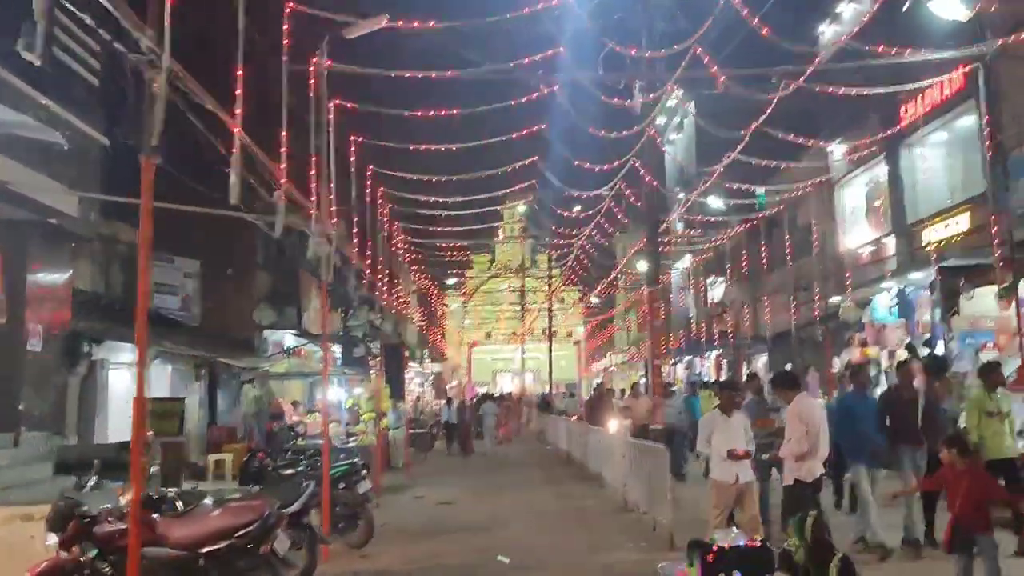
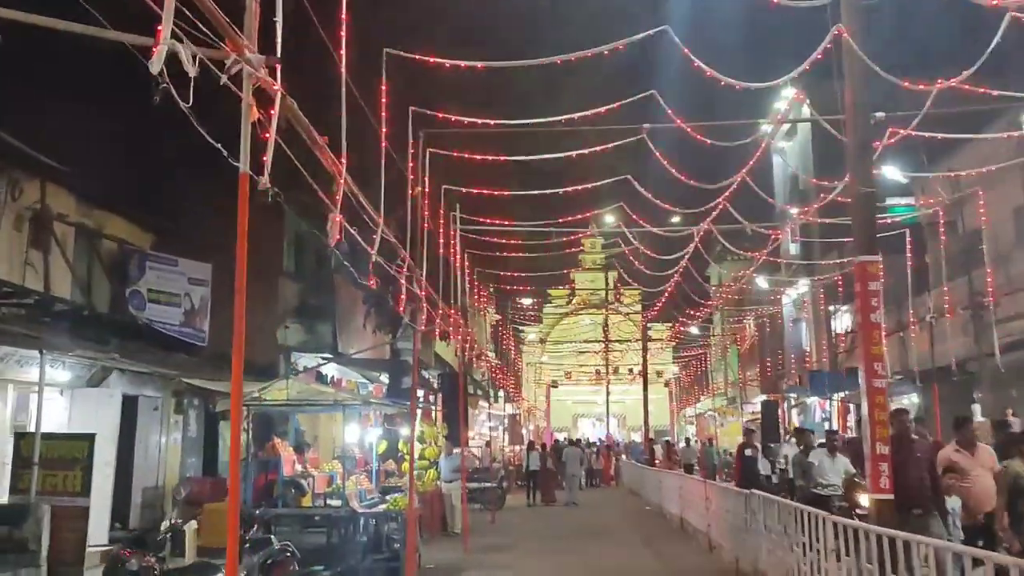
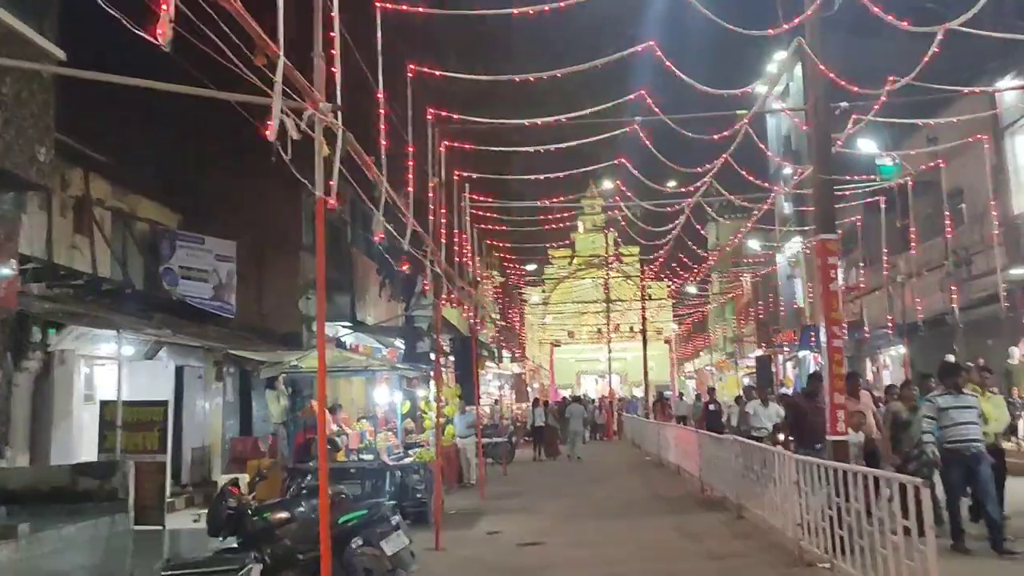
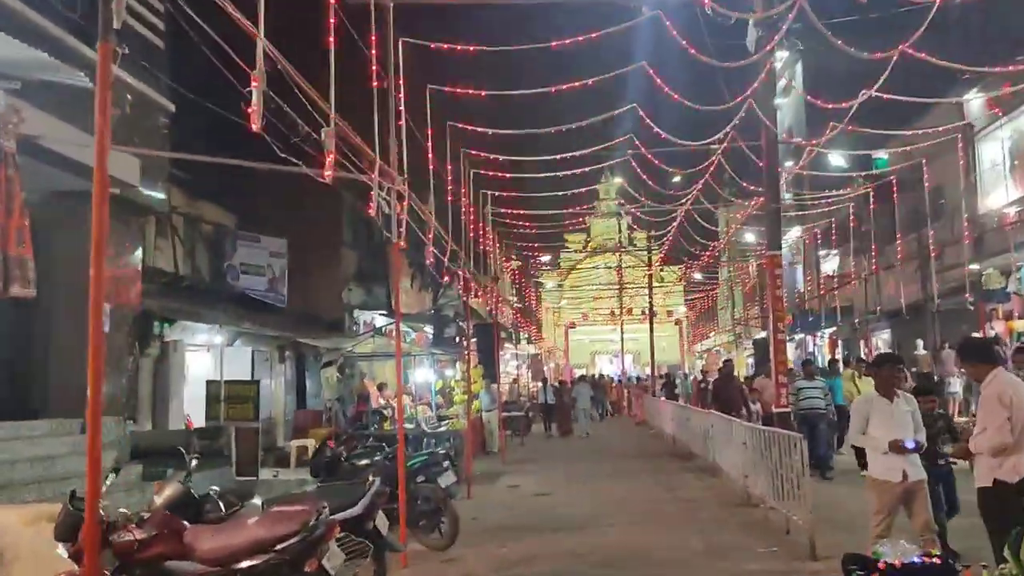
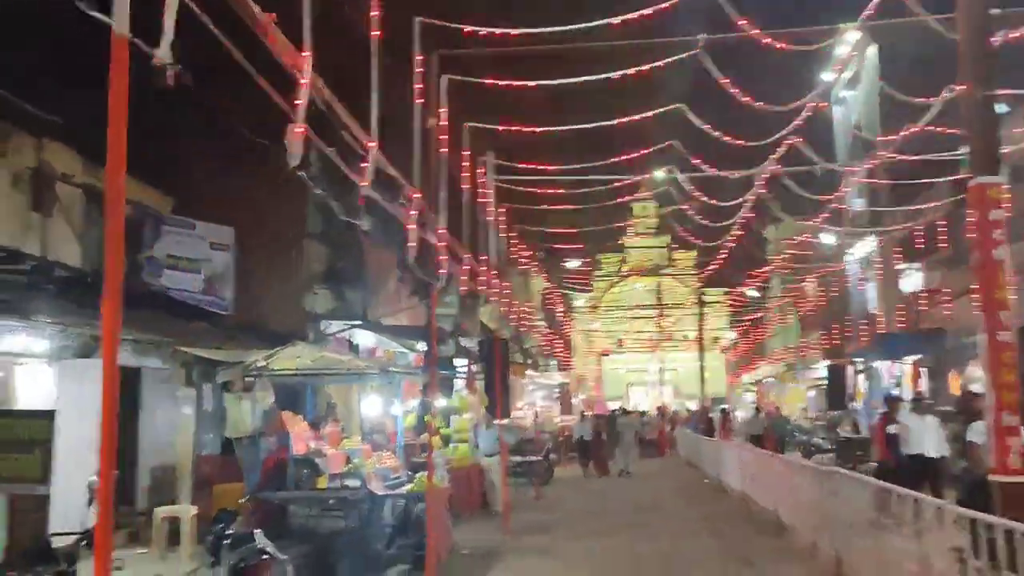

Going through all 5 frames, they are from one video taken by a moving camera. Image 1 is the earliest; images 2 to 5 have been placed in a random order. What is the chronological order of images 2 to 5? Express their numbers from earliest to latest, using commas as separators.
4, 3, 2, 5
